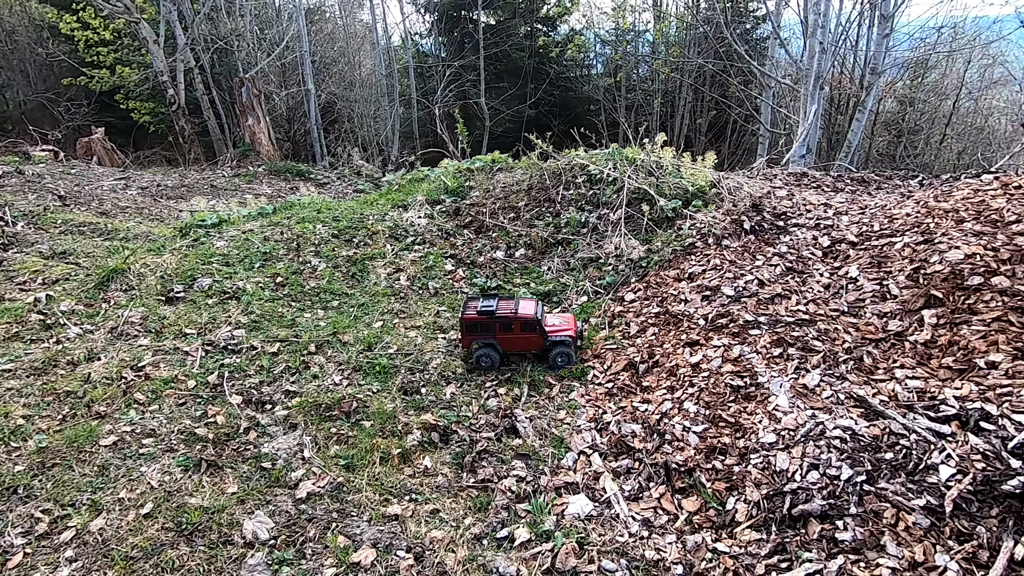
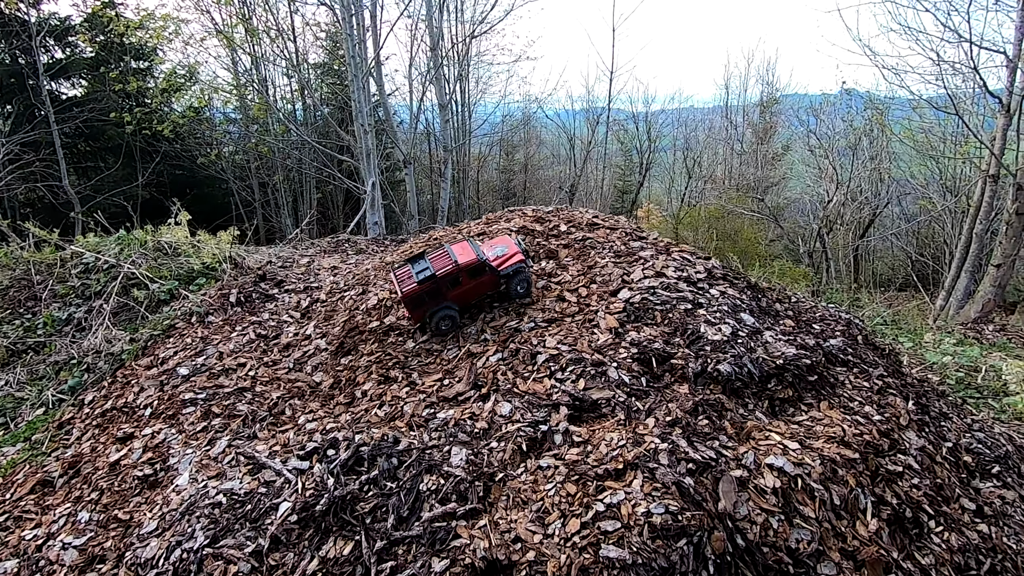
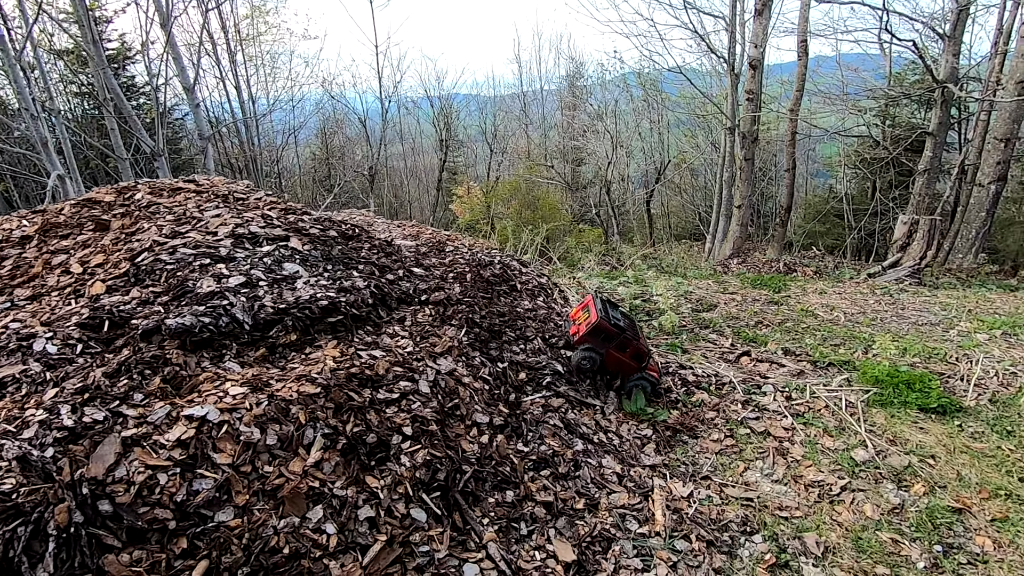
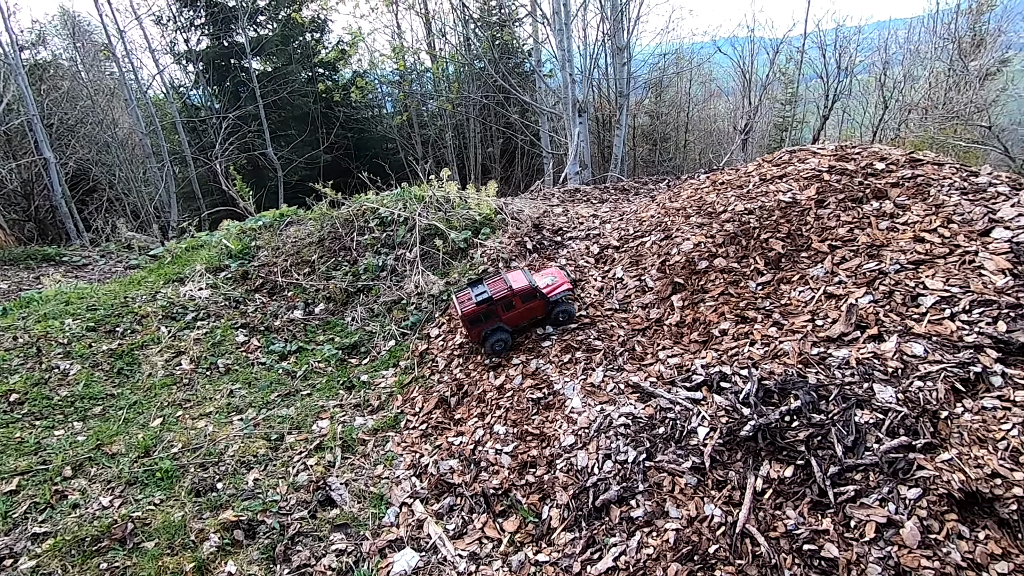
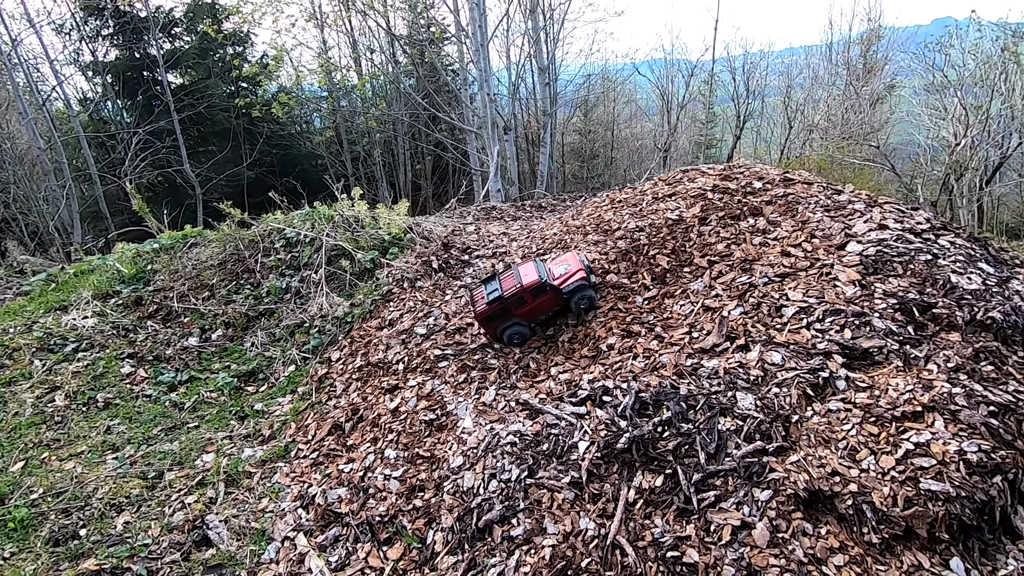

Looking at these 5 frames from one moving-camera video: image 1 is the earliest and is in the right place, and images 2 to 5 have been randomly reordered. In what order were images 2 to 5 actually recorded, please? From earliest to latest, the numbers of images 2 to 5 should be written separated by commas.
4, 5, 2, 3
